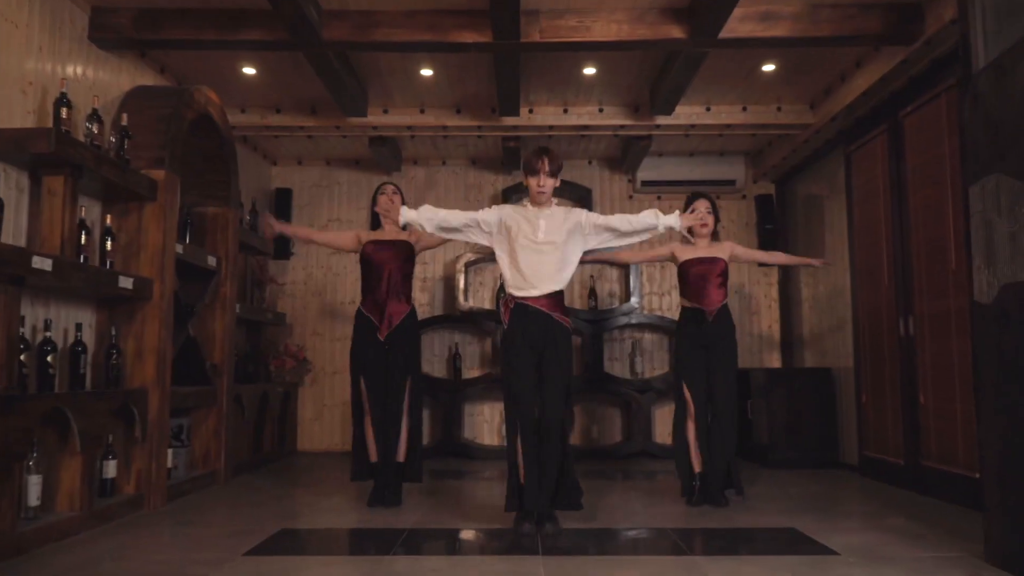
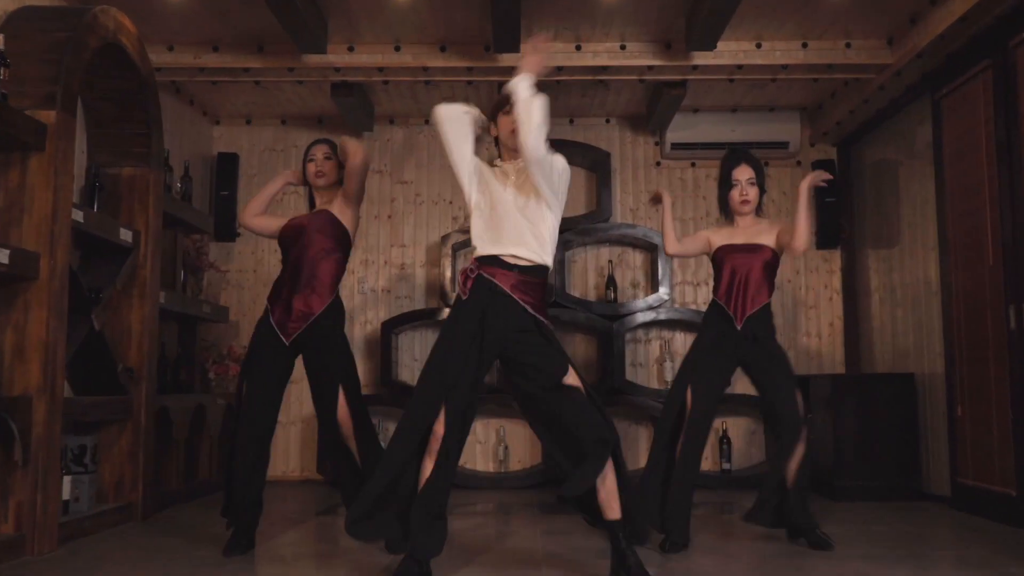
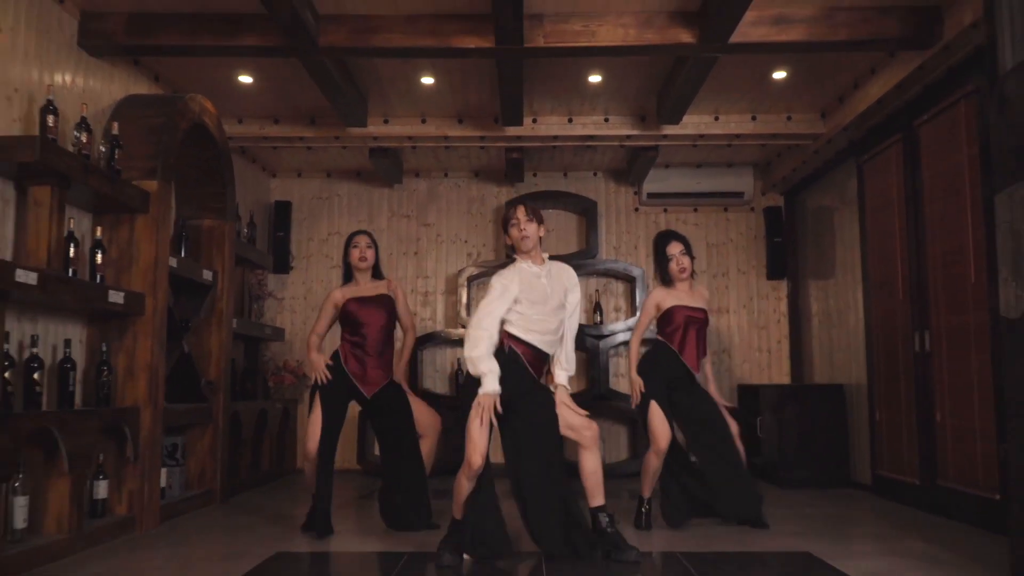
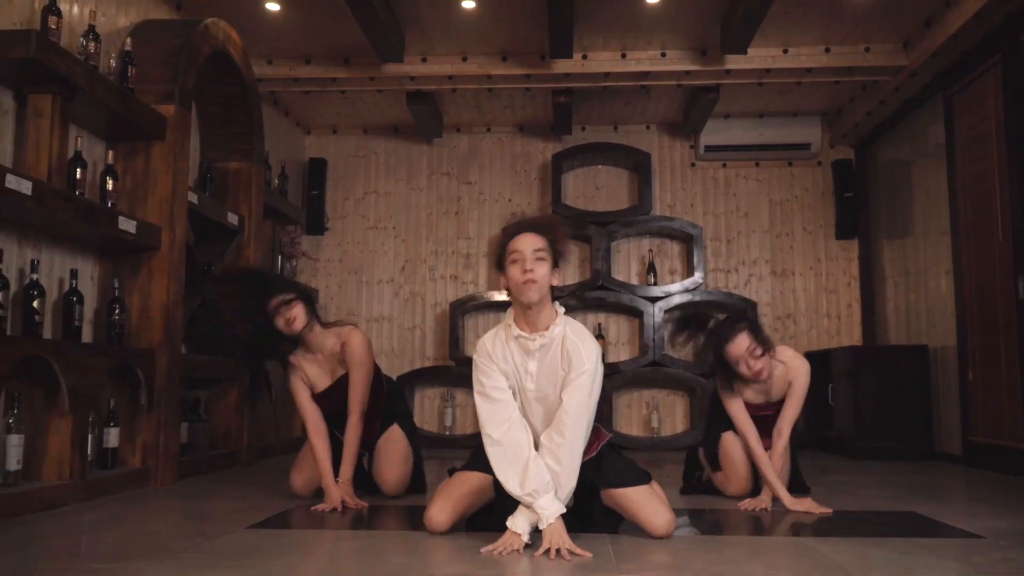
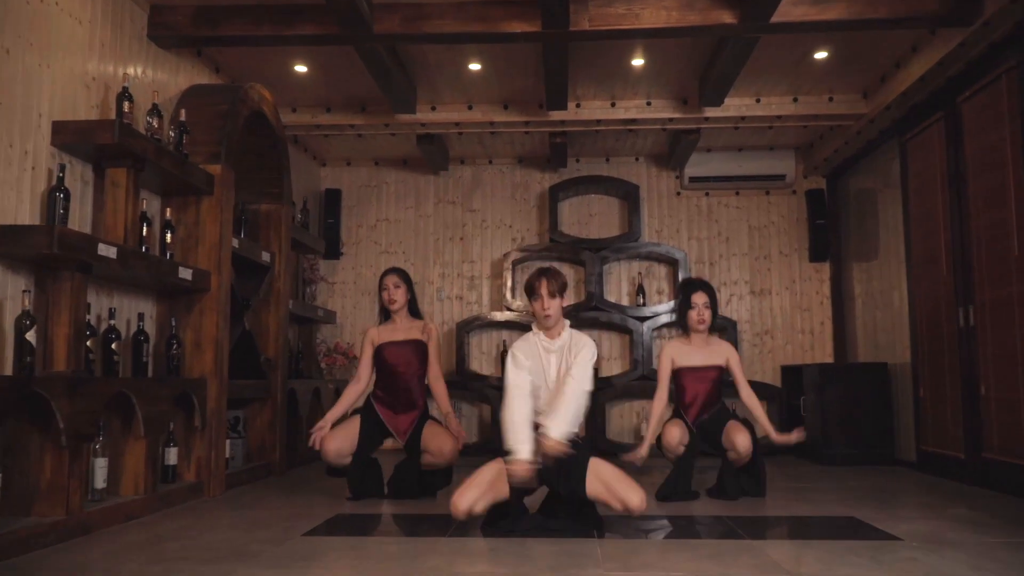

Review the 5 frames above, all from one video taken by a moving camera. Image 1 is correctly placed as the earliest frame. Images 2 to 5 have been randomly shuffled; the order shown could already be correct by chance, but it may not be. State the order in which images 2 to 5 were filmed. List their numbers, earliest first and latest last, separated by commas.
2, 3, 5, 4
